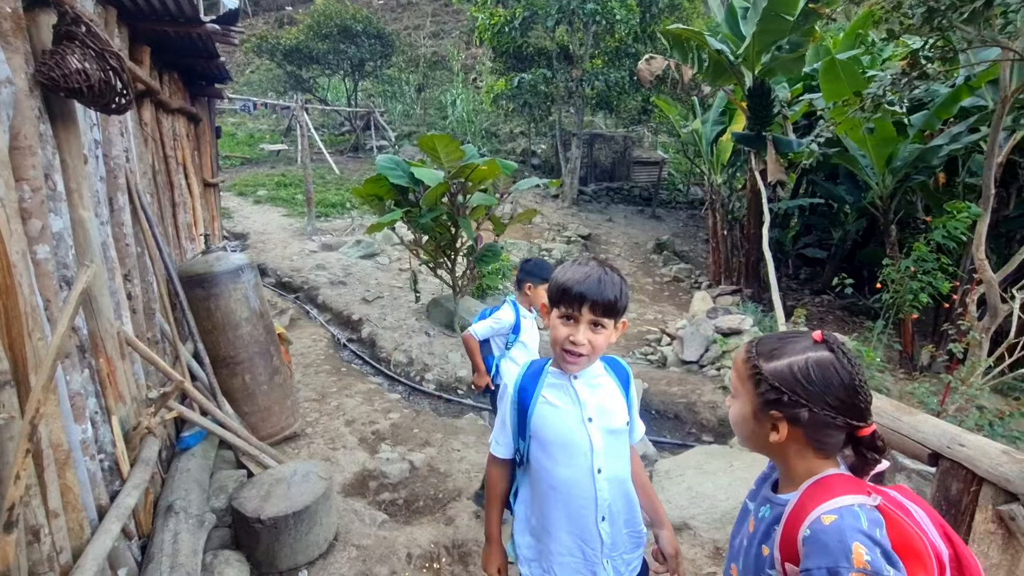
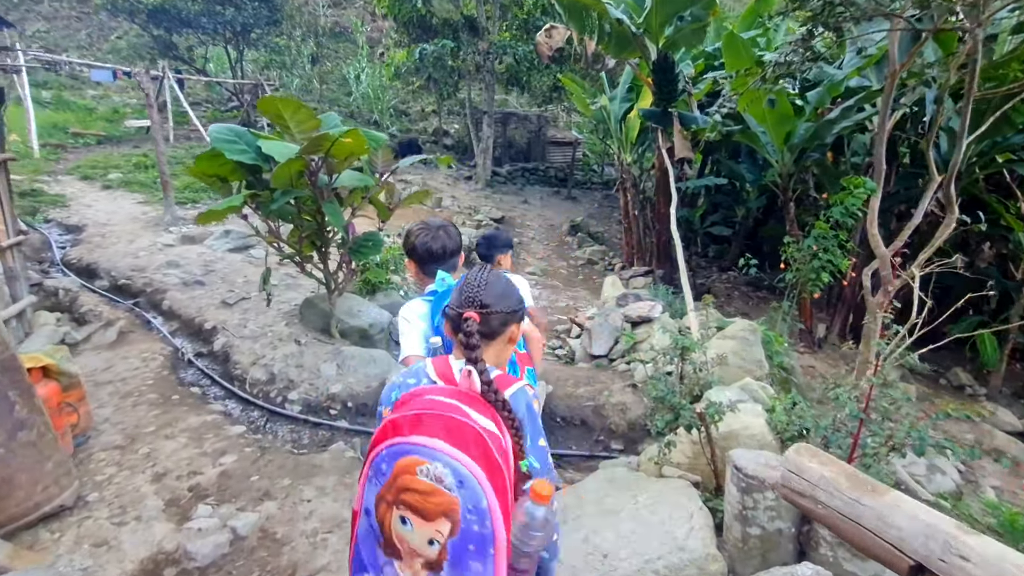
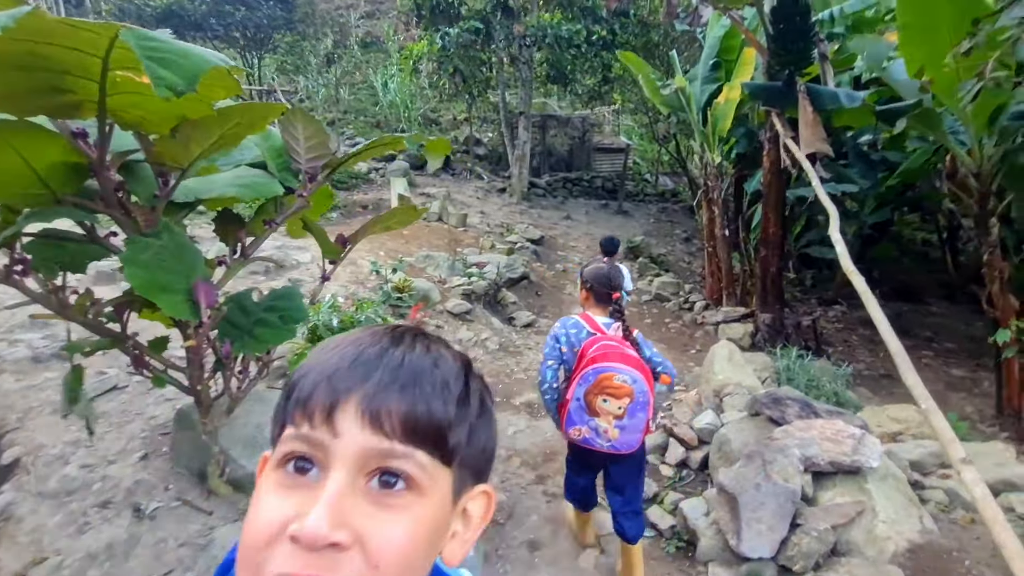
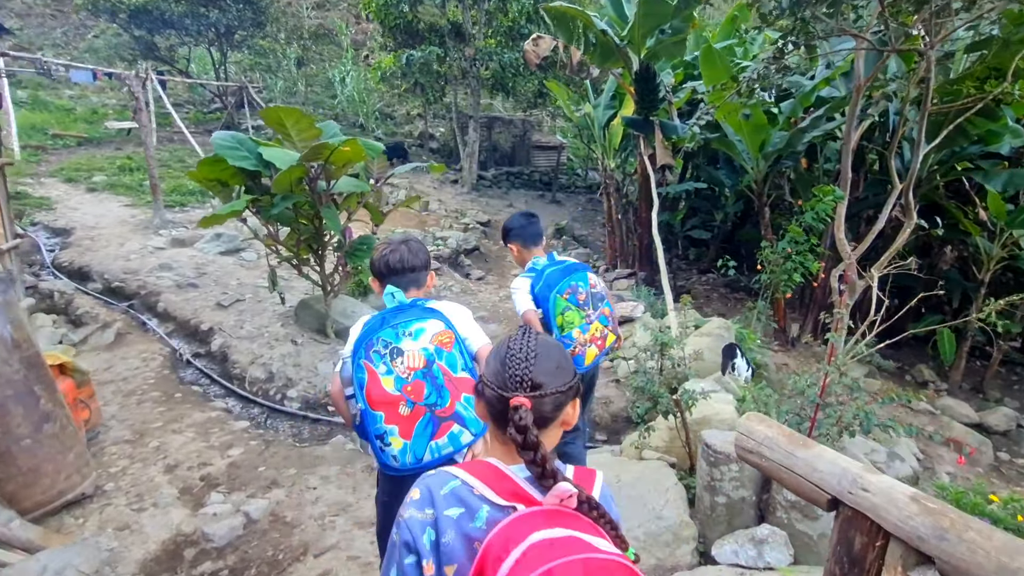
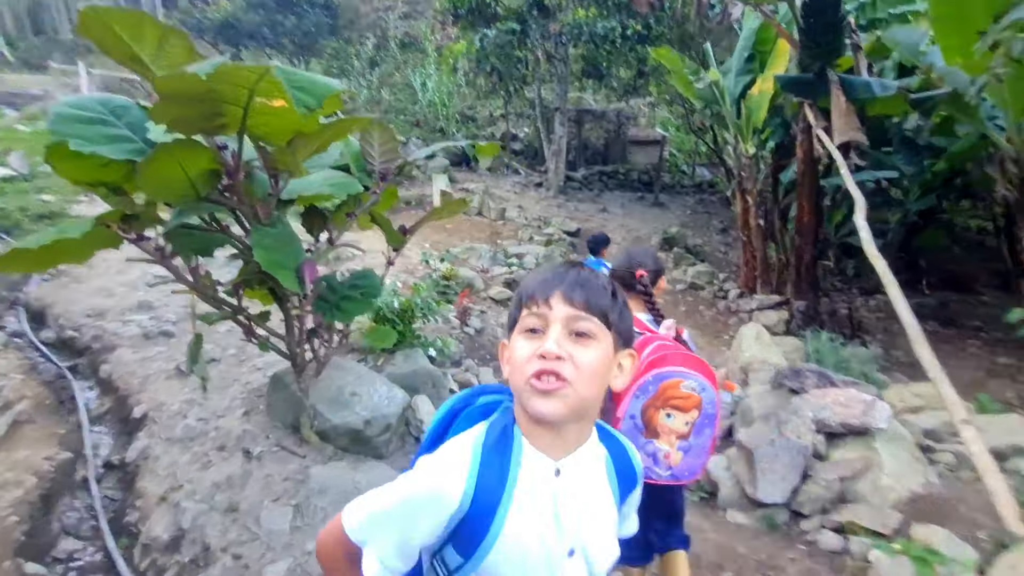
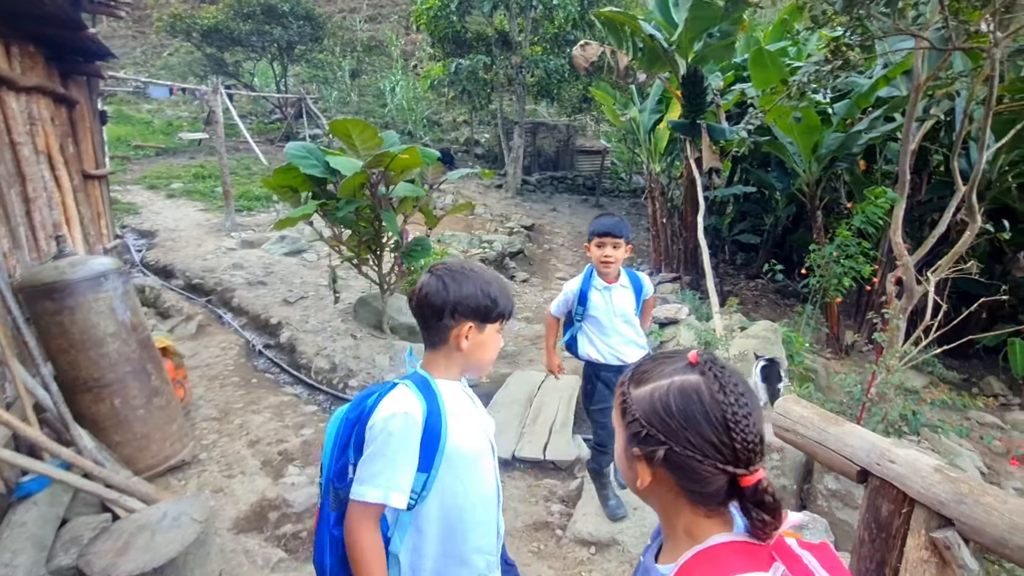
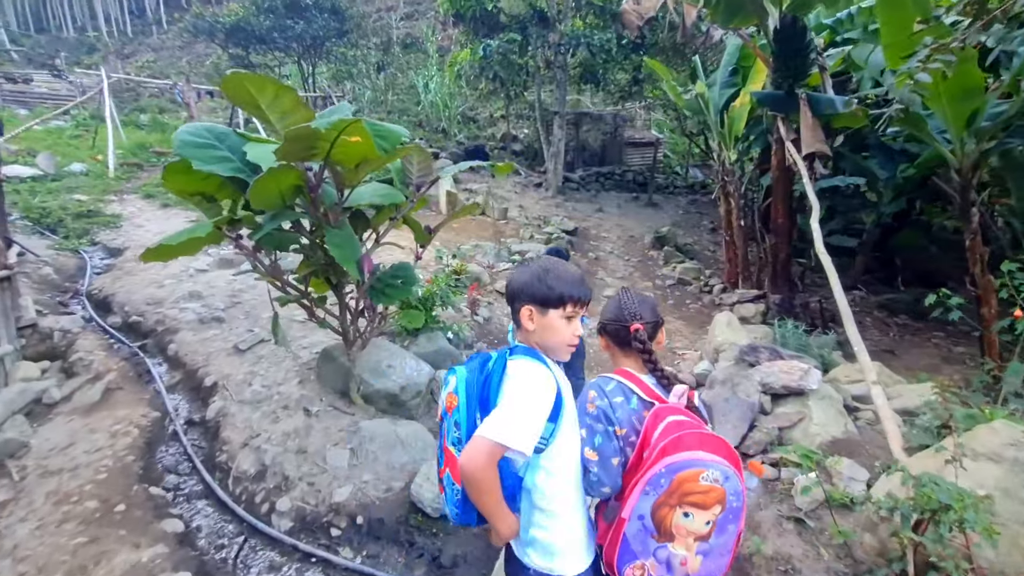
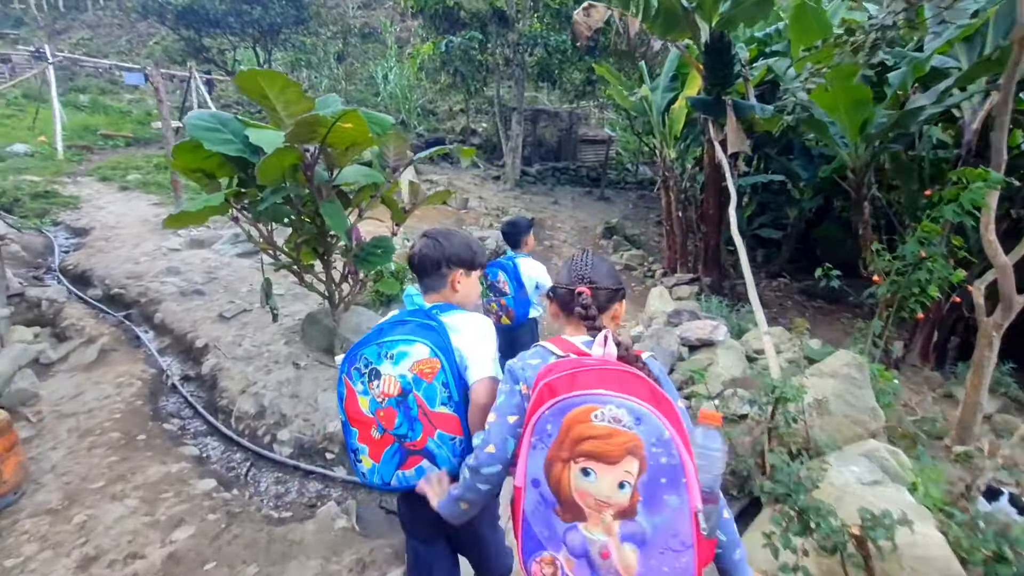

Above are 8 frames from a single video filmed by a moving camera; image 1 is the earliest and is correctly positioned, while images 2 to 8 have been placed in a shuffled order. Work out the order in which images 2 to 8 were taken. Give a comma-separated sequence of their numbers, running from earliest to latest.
6, 4, 2, 8, 7, 5, 3
